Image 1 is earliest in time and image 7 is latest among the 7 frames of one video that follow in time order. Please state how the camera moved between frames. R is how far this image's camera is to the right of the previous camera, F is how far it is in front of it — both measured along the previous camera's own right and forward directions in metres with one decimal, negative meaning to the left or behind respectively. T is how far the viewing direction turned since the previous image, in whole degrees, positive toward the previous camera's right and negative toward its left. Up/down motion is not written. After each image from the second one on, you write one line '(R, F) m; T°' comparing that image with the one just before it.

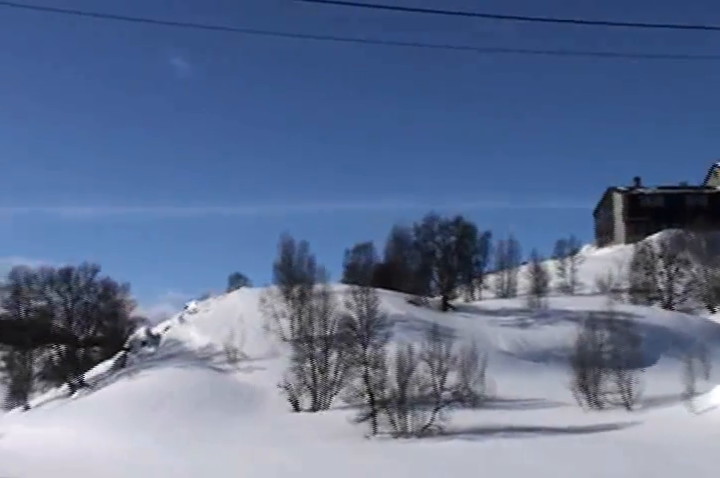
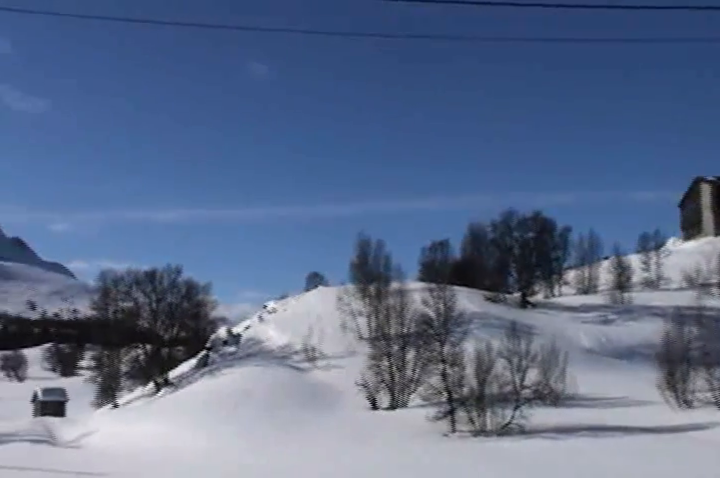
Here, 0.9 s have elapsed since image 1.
(0.0, +0.8) m; -4°
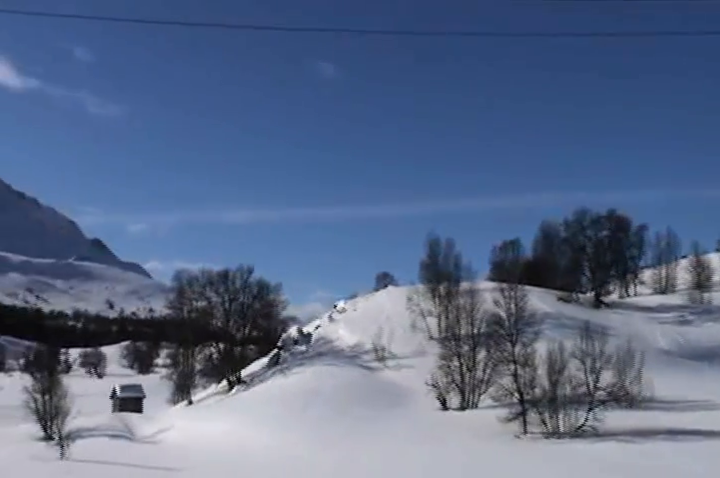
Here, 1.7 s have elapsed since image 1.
(-0.1, +0.5) m; -3°
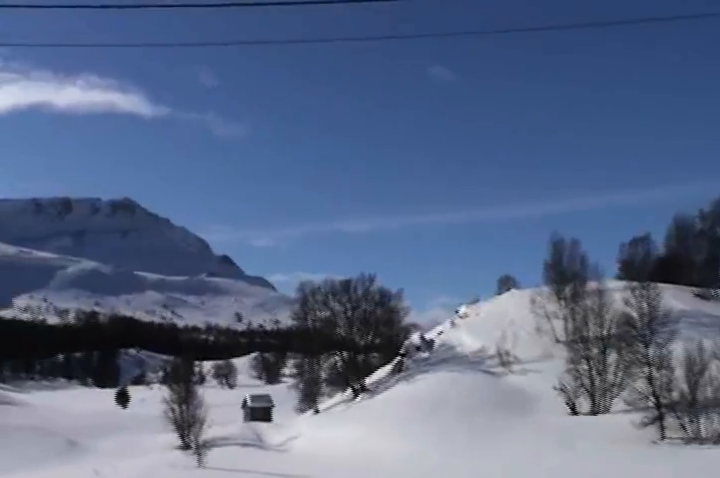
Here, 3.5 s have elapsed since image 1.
(0.0, +2.5) m; -6°
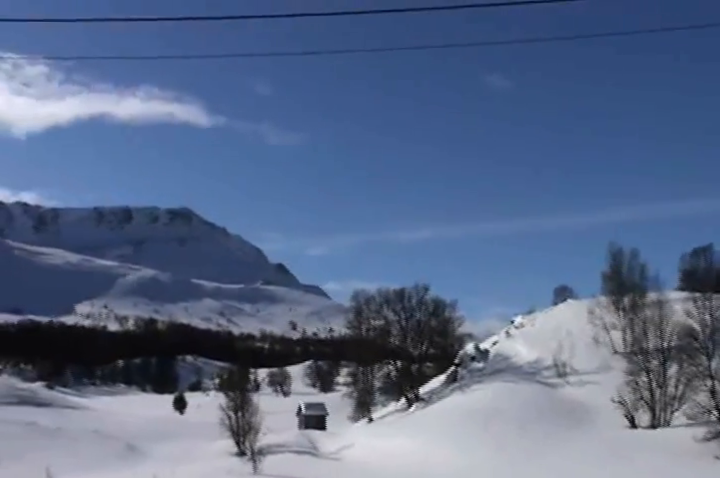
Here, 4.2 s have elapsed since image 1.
(-0.1, +0.4) m; -3°
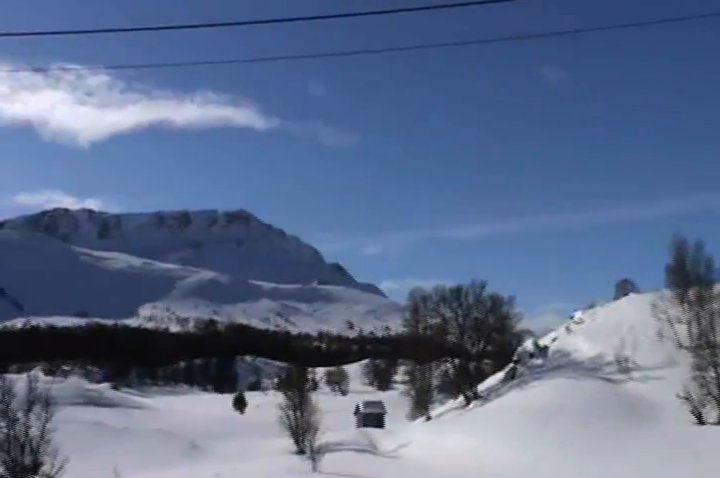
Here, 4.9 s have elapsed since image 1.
(-0.5, +0.1) m; -3°
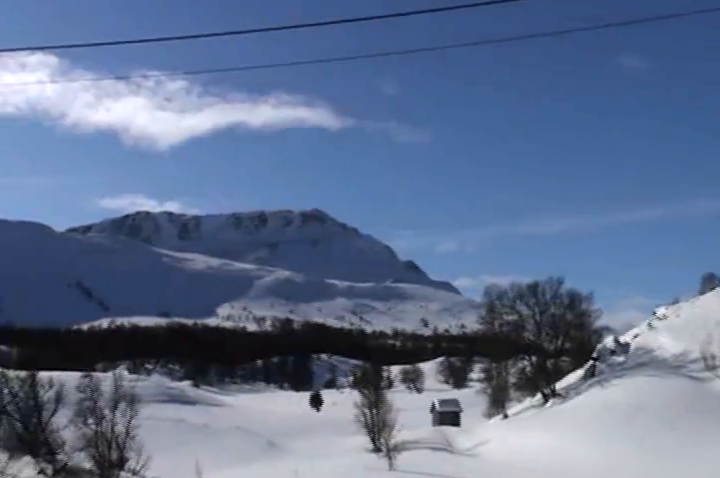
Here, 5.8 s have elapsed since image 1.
(-0.5, +0.6) m; -4°
